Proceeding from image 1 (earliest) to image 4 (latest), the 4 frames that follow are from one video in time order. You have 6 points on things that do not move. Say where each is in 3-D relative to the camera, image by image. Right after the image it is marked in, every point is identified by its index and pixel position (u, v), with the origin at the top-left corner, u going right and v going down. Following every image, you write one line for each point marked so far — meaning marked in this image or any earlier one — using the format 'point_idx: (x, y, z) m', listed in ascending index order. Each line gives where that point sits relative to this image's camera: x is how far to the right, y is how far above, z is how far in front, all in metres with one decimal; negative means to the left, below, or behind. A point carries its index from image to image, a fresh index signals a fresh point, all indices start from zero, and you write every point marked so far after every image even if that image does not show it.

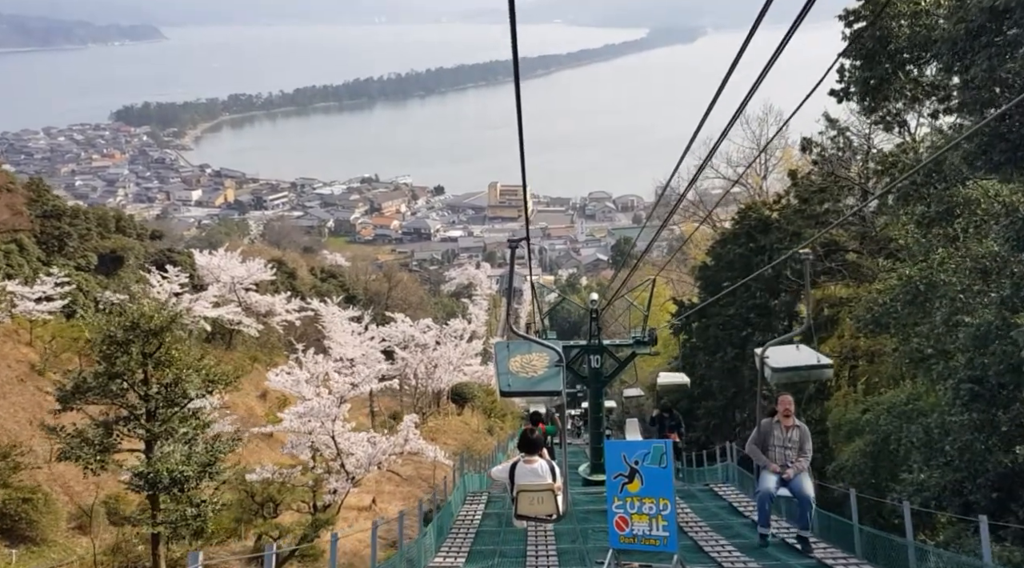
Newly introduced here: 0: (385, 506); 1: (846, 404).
0: (-1.9, -3.4, +17.4) m
1: (+4.6, -1.6, +15.5) m
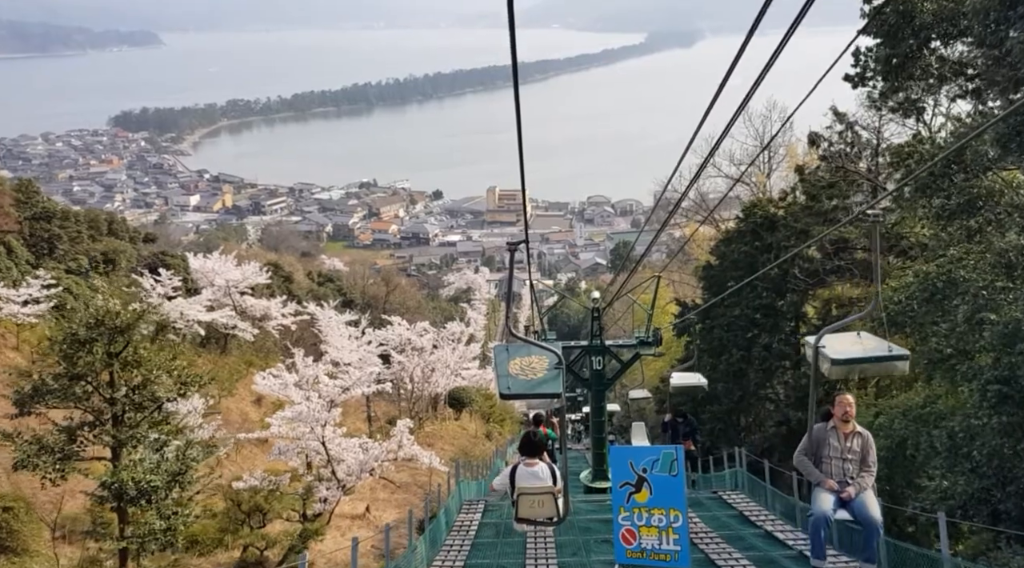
0: (-2.0, -3.4, +16.8) m
1: (+4.6, -1.6, +14.9) m
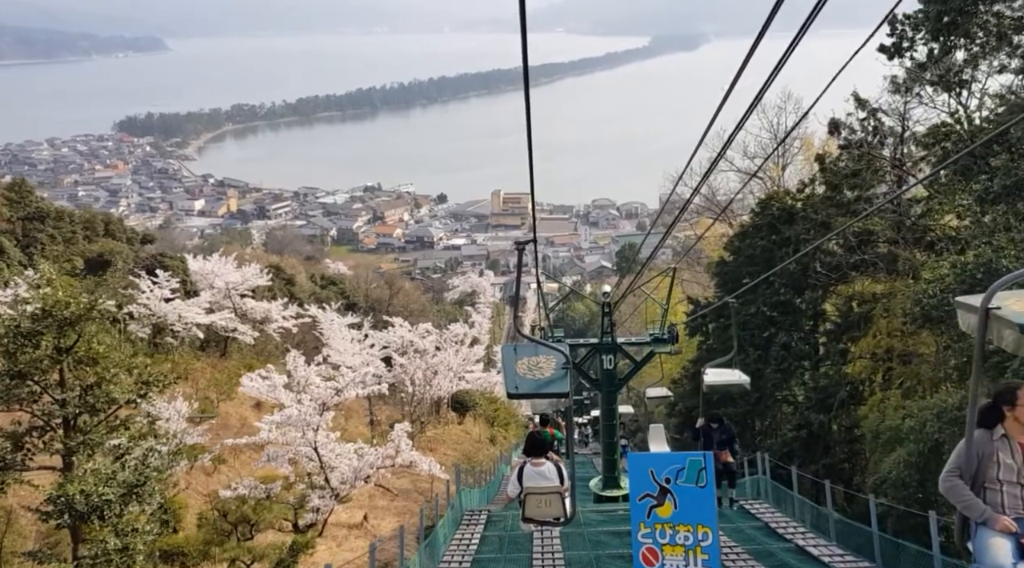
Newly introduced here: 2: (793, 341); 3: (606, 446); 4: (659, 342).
0: (-1.9, -3.4, +16.0) m
1: (+4.6, -1.6, +14.0) m
2: (+4.0, -0.8, +16.0) m
3: (+1.1, -1.9, +13.5) m
4: (+1.7, -0.7, +13.4) m
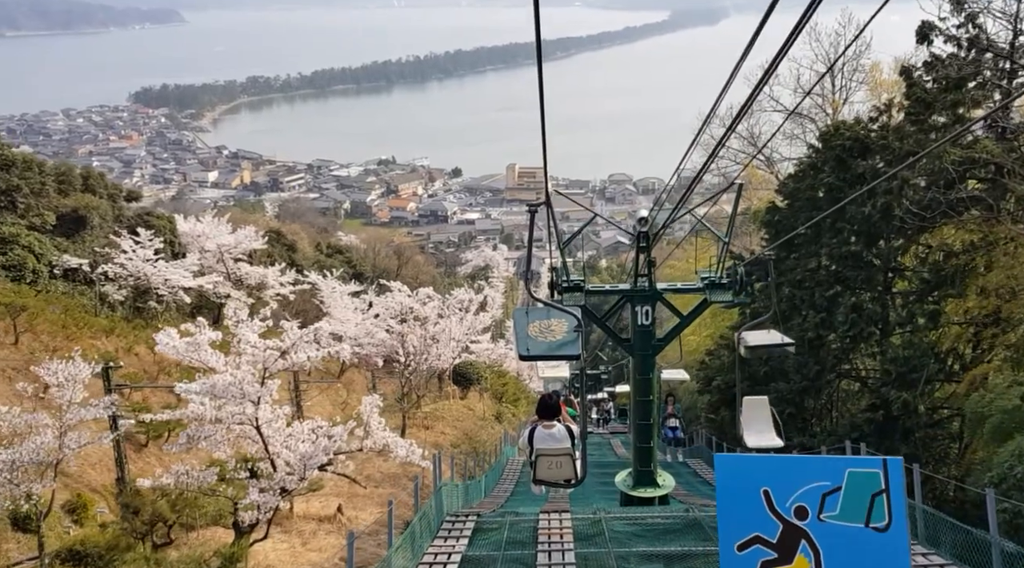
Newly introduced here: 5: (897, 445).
0: (-1.9, -2.7, +13.1) m
1: (+4.7, -1.0, +11.1) m
2: (+4.1, -0.2, +13.0) m
3: (+1.2, -1.4, +10.6) m
4: (+1.8, -0.1, +10.4) m
5: (+4.2, -1.7, +12.2) m
